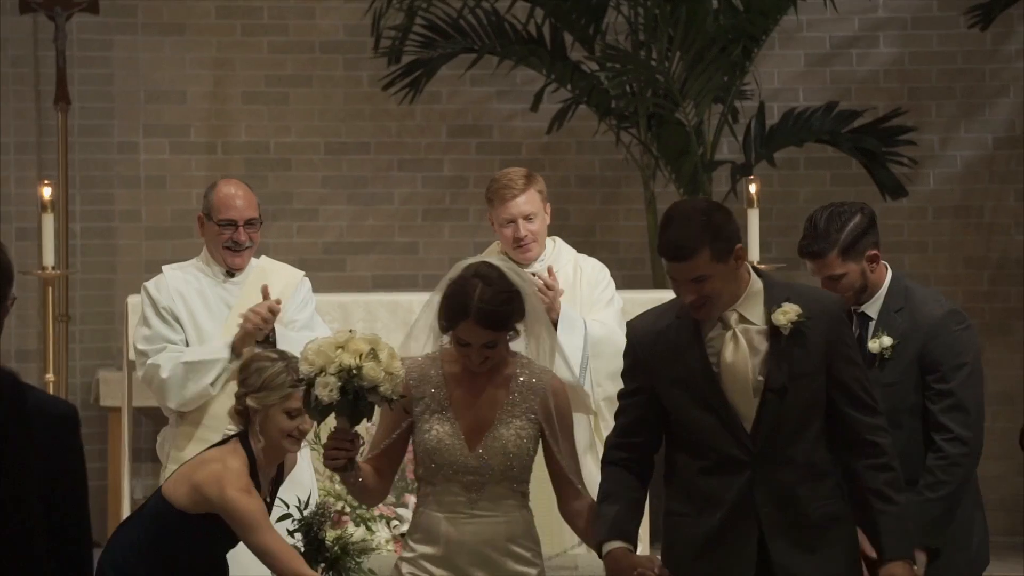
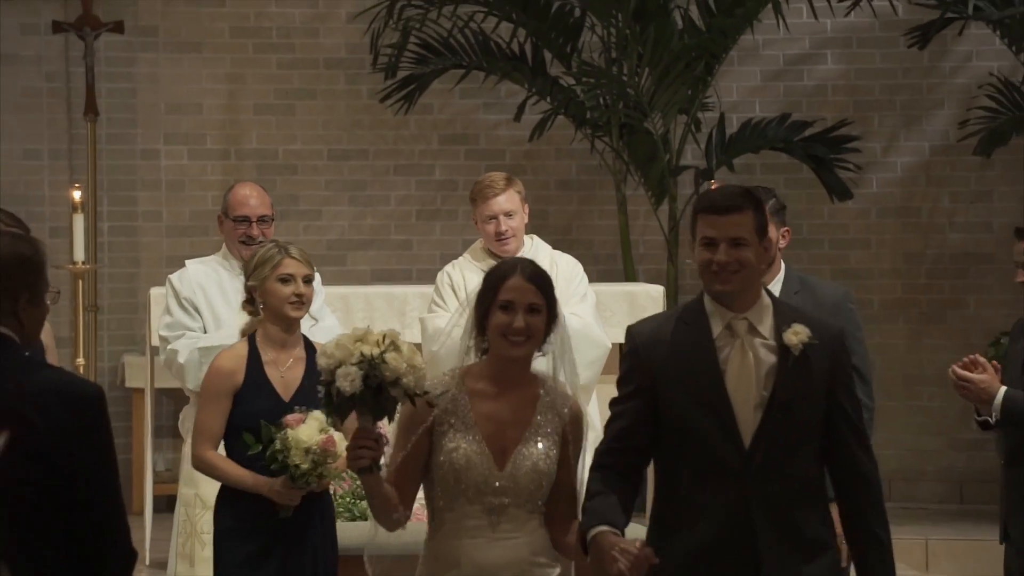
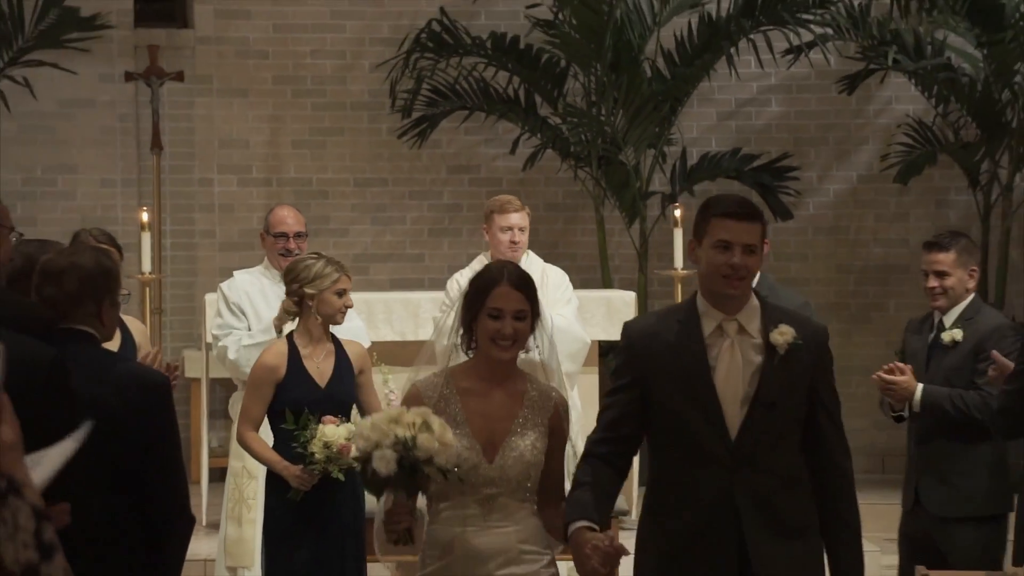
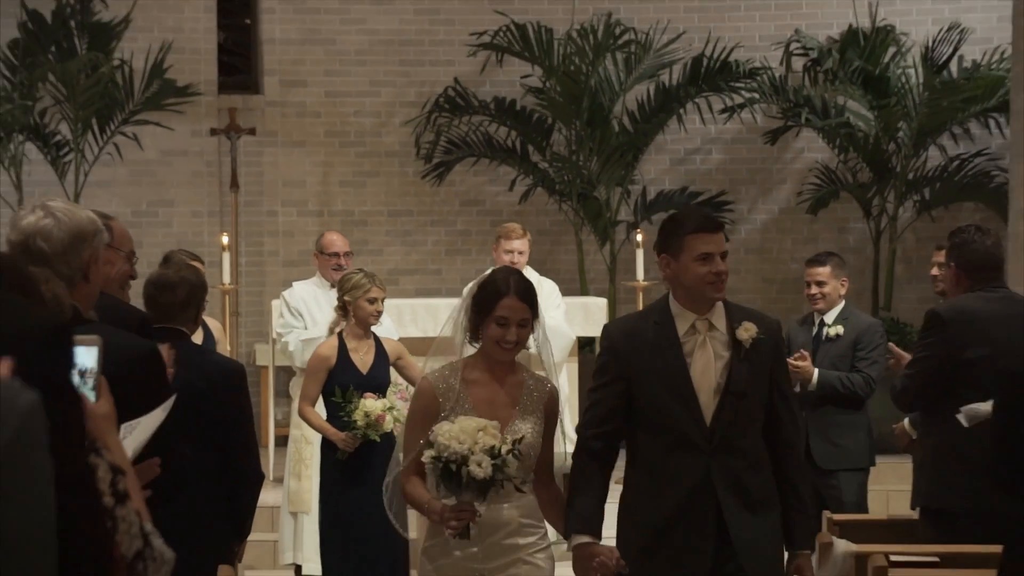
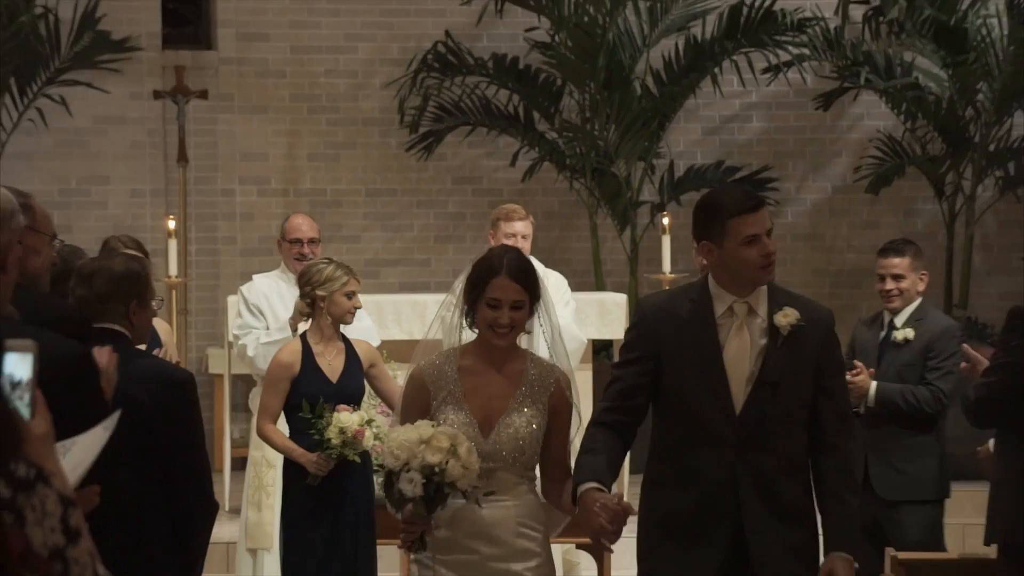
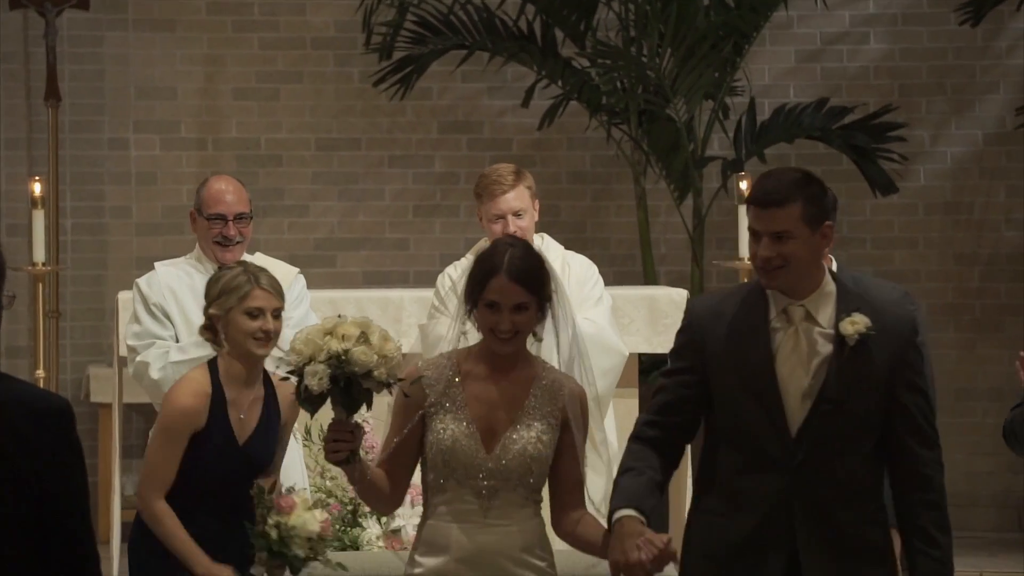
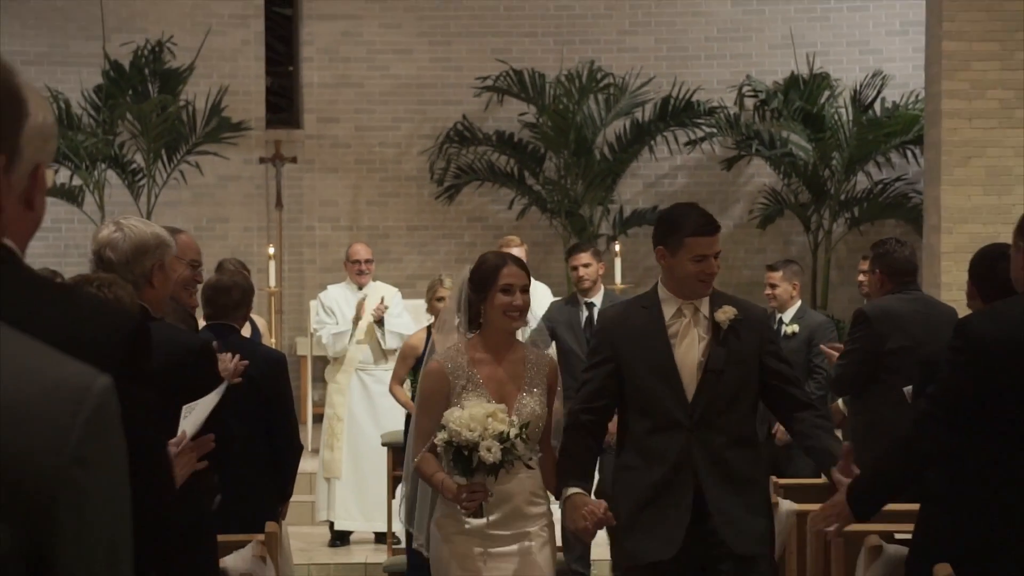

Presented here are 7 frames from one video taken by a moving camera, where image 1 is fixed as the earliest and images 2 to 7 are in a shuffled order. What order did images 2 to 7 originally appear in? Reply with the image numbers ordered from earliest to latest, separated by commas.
6, 2, 3, 5, 4, 7
